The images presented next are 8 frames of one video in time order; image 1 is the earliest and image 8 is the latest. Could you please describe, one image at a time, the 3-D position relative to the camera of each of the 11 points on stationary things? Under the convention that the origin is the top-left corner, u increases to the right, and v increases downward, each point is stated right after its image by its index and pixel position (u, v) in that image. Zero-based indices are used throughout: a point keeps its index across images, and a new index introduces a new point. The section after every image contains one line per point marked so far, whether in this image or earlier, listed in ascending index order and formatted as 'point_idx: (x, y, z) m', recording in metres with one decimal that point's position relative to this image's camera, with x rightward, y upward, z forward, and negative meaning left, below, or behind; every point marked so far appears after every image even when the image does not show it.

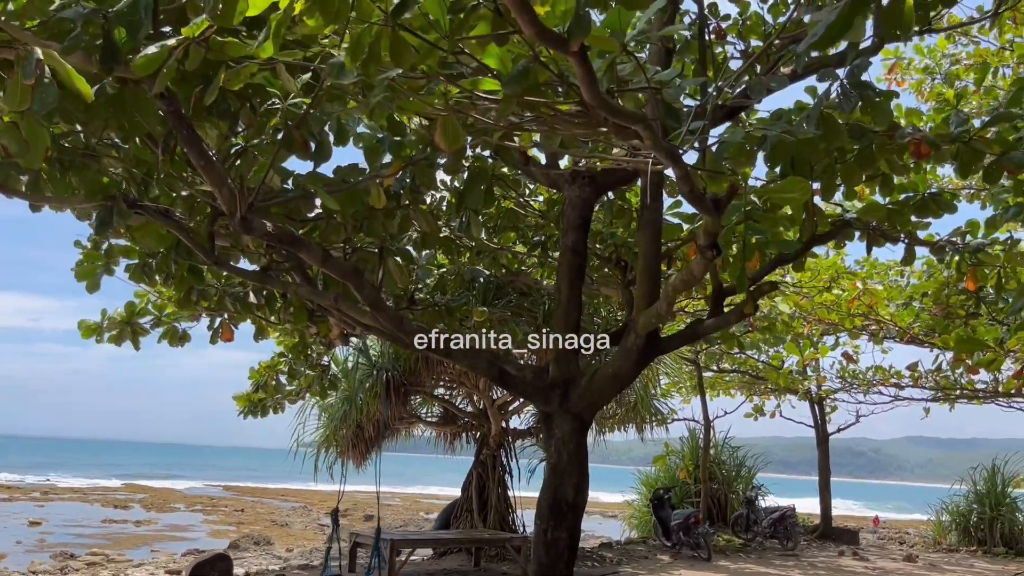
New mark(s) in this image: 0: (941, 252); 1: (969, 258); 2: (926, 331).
0: (+2.2, +0.2, +4.3) m
1: (+2.4, +0.2, +4.4) m
2: (+3.0, -0.3, +6.4) m
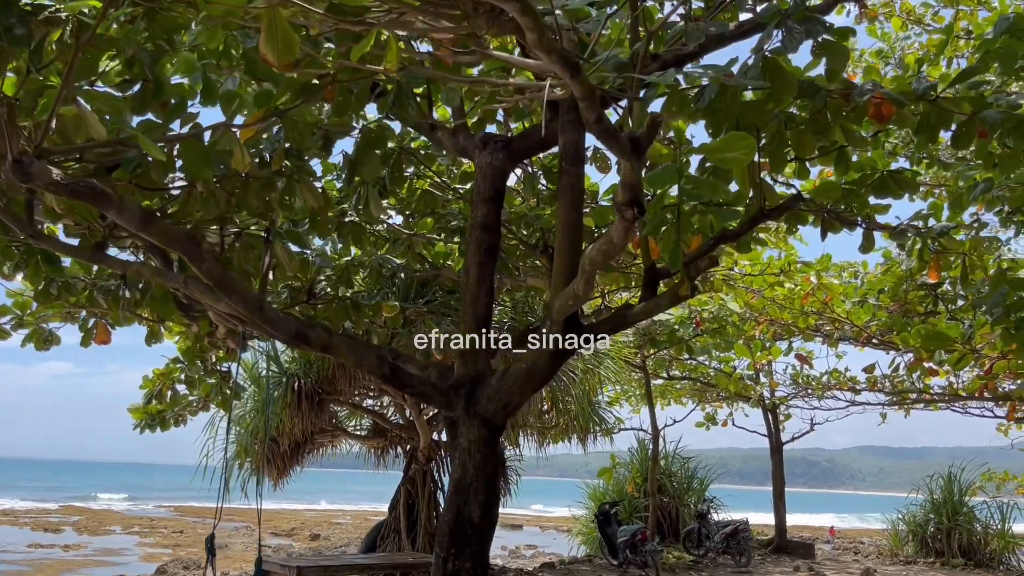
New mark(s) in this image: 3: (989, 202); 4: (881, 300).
0: (+1.8, +0.2, +3.9) m
1: (+2.0, +0.2, +4.0) m
2: (+2.6, -0.3, +6.0) m
3: (+2.1, +0.4, +3.8) m
4: (+2.5, -0.1, +5.8) m
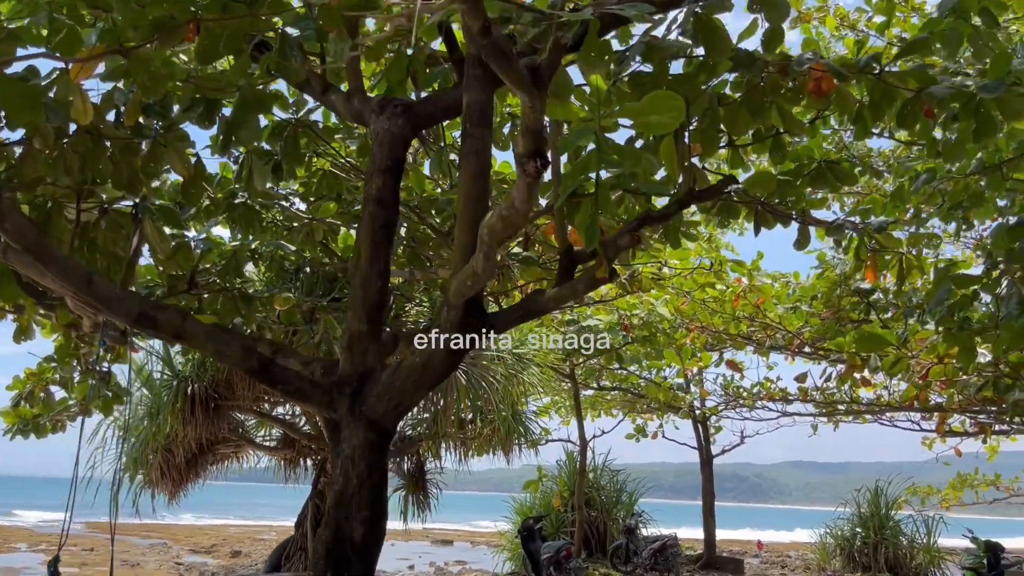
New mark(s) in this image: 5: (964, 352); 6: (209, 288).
0: (+1.4, +0.2, +3.6) m
1: (+1.6, +0.2, +3.8) m
2: (+2.0, -0.3, +5.8) m
3: (+1.7, +0.4, +3.5) m
4: (+2.0, -0.1, +5.6) m
5: (+1.7, -0.2, +3.3) m
6: (-1.3, 0.0, +3.6) m
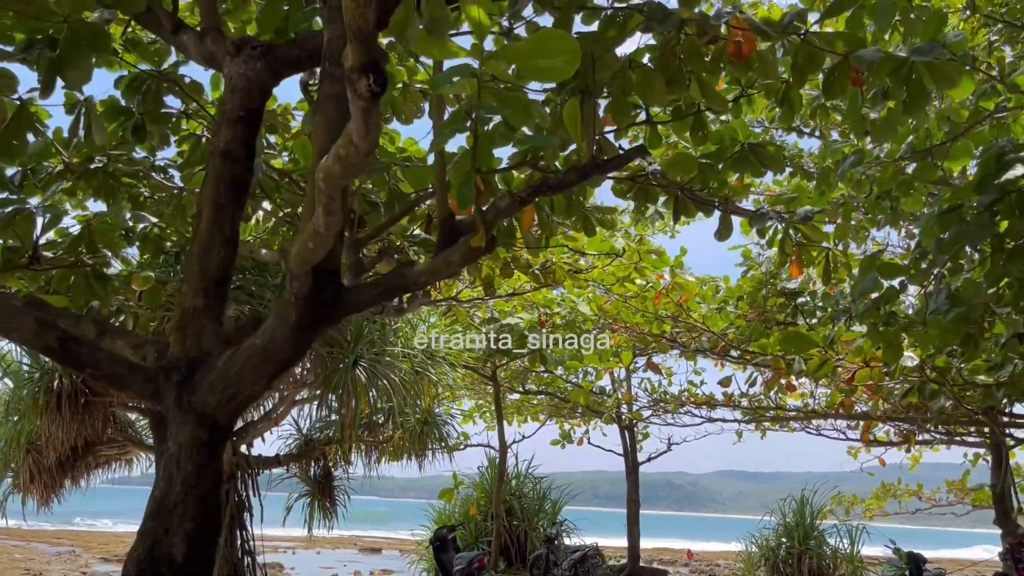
0: (+1.0, +0.3, +3.4) m
1: (+1.2, +0.2, +3.5) m
2: (+1.5, -0.3, +5.5) m
3: (+1.3, +0.4, +3.3) m
4: (+1.4, -0.1, +5.4) m
5: (+1.3, -0.2, +3.0) m
6: (-1.7, +0.1, +3.2) m
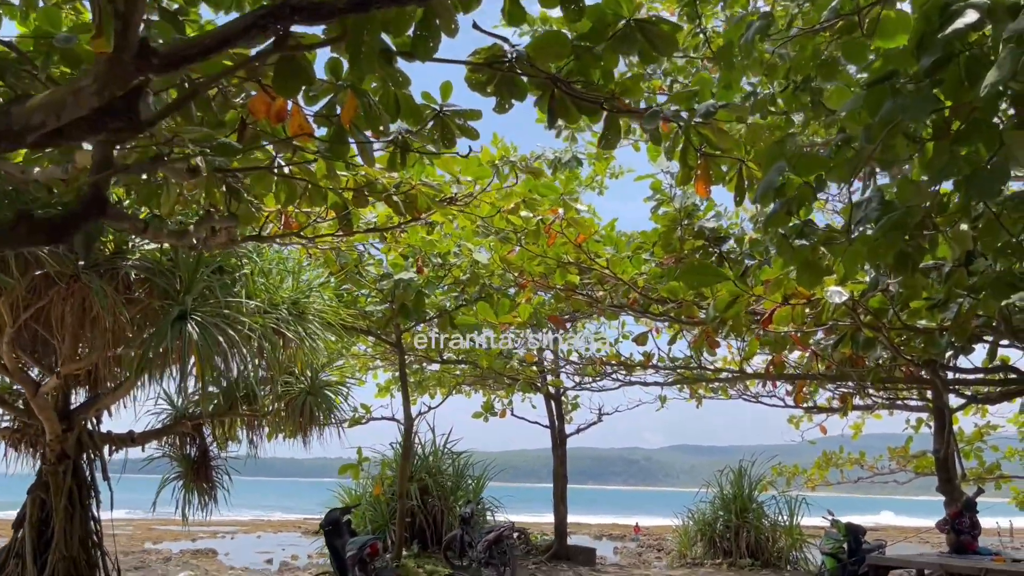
0: (+0.4, +0.5, +2.7) m
1: (+0.6, +0.5, +2.9) m
2: (+0.8, 0.0, +4.9) m
3: (+0.8, +0.7, +2.6) m
4: (+0.8, +0.2, +4.7) m
5: (+0.8, 0.0, +2.3) m
6: (-2.2, +0.3, +2.4) m
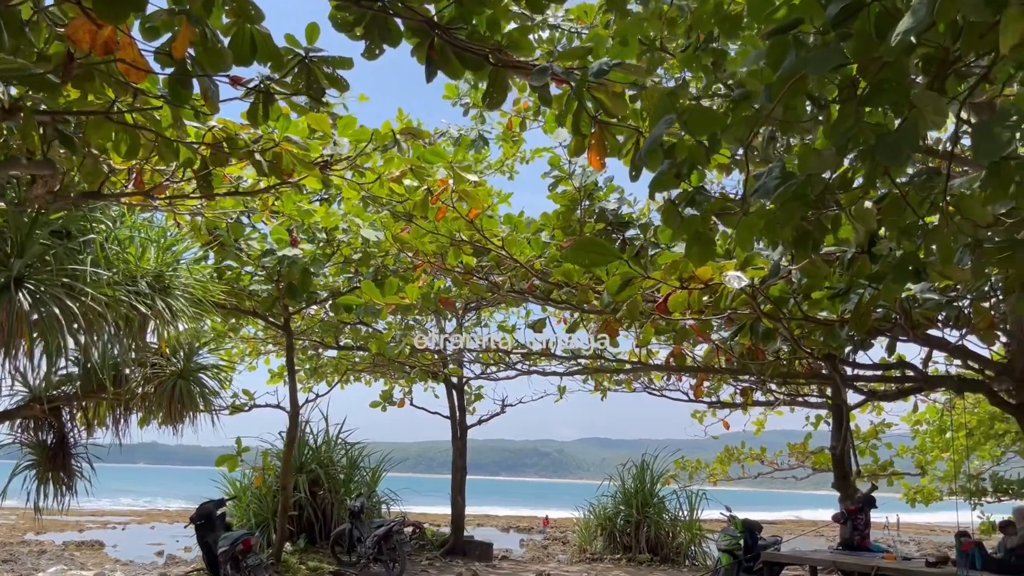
0: (+0.1, +0.6, +2.4) m
1: (+0.2, +0.6, +2.6) m
2: (+0.2, +0.1, +4.6) m
3: (+0.4, +0.7, +2.4) m
4: (+0.2, +0.3, +4.5) m
5: (+0.5, +0.1, +2.1) m
6: (-2.5, +0.5, +1.8) m
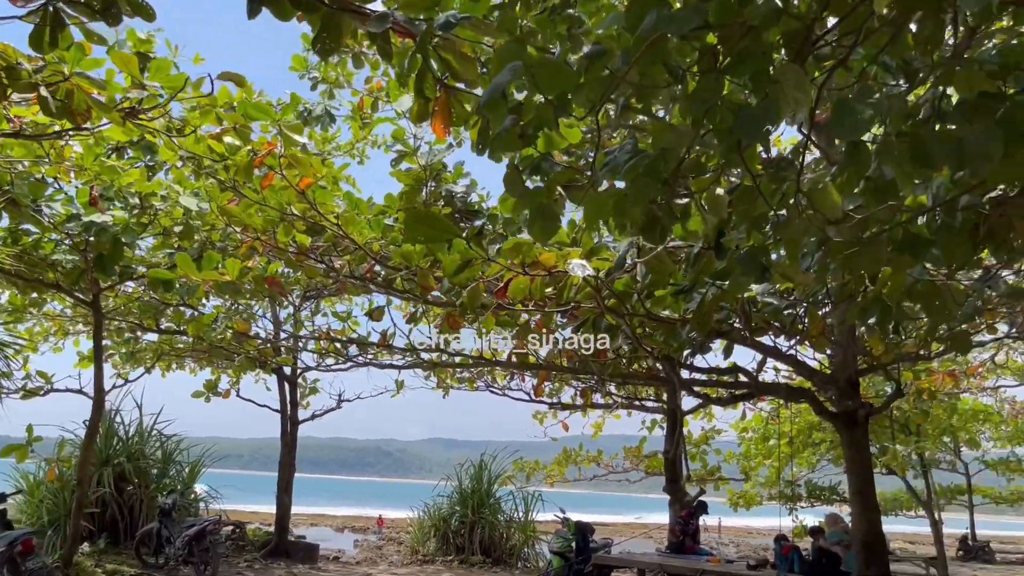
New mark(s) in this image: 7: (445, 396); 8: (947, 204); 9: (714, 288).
0: (-0.3, +0.7, +2.1) m
1: (-0.2, +0.6, +2.3) m
2: (-0.6, +0.2, +4.3) m
3: (0.0, +0.8, +2.2) m
4: (-0.6, +0.3, +4.2) m
5: (+0.1, +0.1, +1.9) m
6: (-2.8, +0.7, +1.1) m
7: (-0.7, -1.1, +8.6) m
8: (+1.1, +0.2, +2.1) m
9: (+0.7, 0.0, +3.0) m
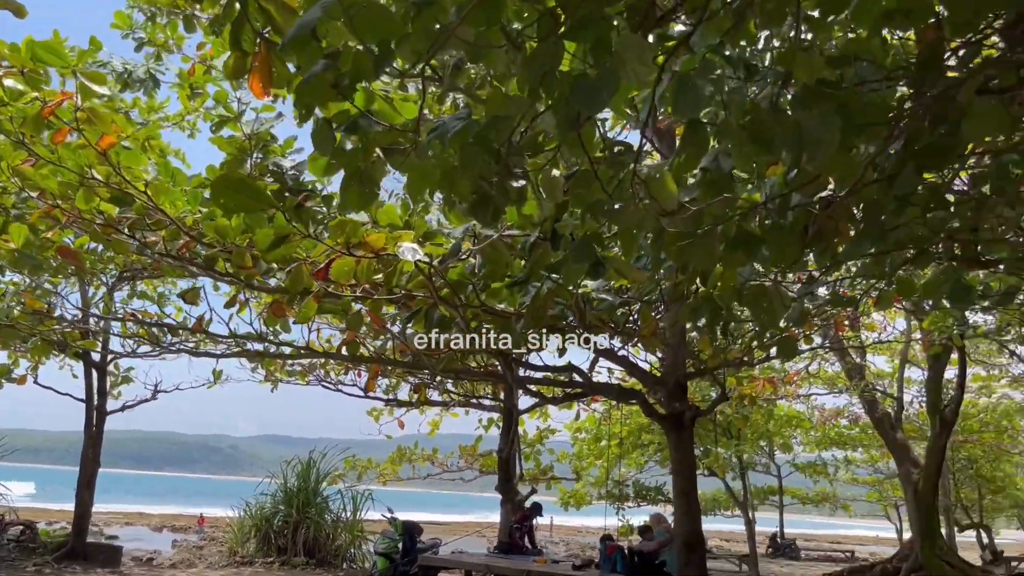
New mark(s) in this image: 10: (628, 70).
0: (-0.7, +0.7, +1.9) m
1: (-0.6, +0.7, +2.1) m
2: (-1.4, +0.2, +4.0) m
3: (-0.4, +0.8, +1.9) m
4: (-1.3, +0.4, +3.8) m
5: (-0.3, +0.2, +1.7) m
6: (-3.0, +0.9, +0.4) m
7: (-2.3, -1.0, +8.2) m
8: (+0.7, +0.2, +2.1) m
9: (+0.1, 0.0, +2.9) m
10: (+0.2, +0.4, +1.6) m
